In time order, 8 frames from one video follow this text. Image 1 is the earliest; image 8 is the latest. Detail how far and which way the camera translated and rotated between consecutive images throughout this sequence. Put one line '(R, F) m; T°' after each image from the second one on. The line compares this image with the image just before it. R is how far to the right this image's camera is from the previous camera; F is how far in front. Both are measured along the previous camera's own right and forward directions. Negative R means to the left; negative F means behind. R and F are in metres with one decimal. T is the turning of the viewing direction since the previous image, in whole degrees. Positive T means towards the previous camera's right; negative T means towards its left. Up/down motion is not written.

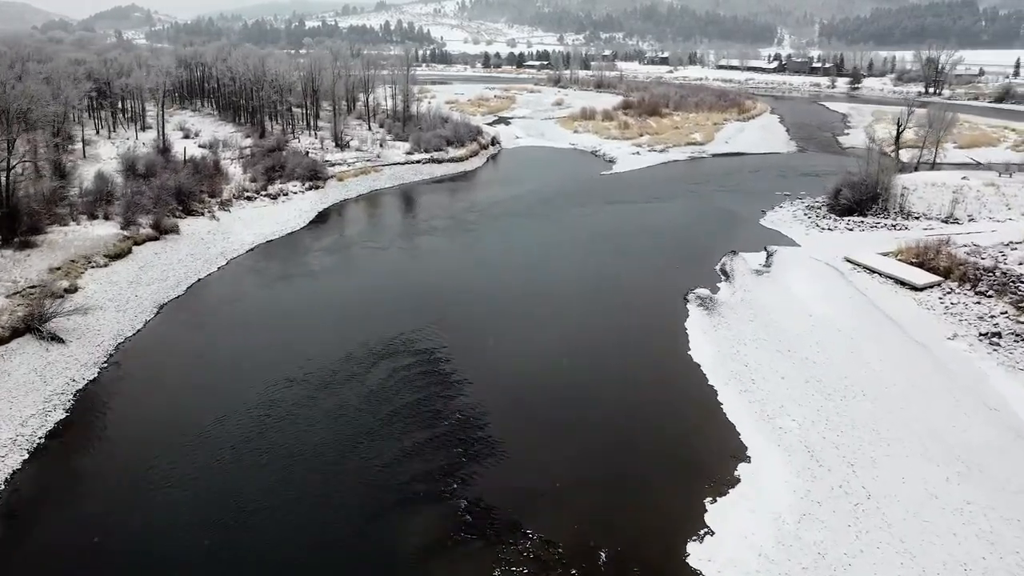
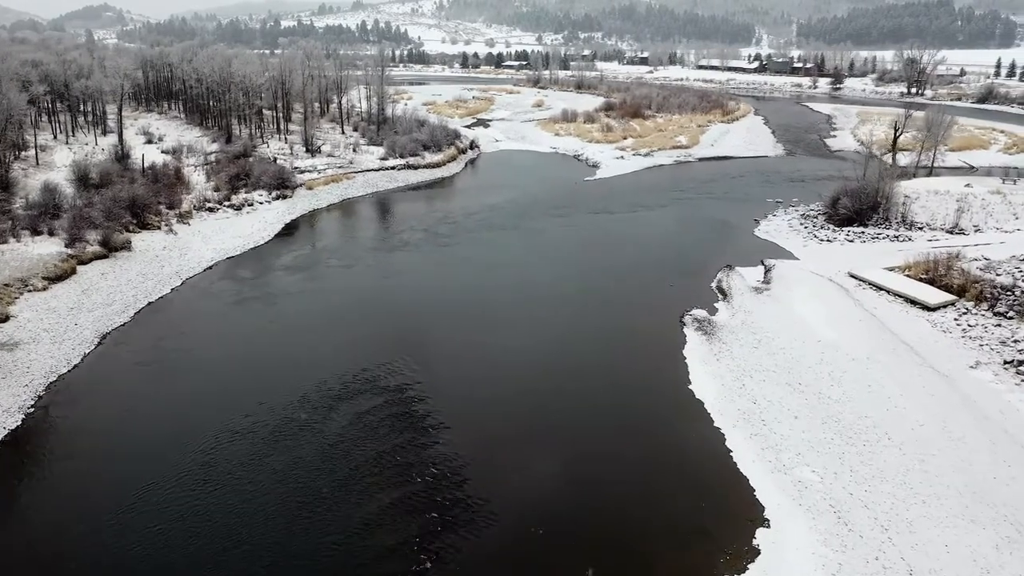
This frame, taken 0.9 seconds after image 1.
(0.0, +1.7) m; +1°
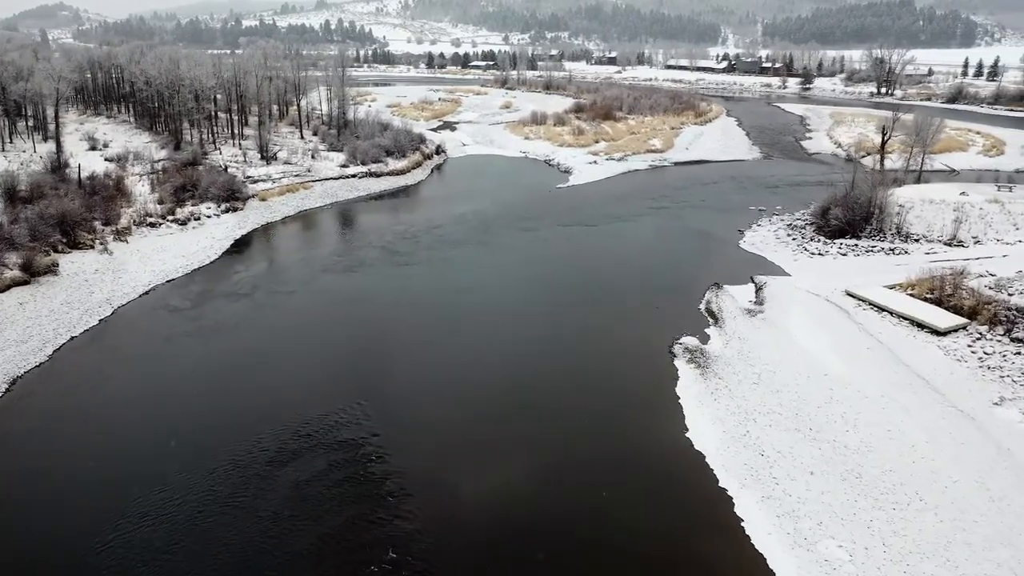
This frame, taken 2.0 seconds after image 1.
(0.0, +2.0) m; +2°
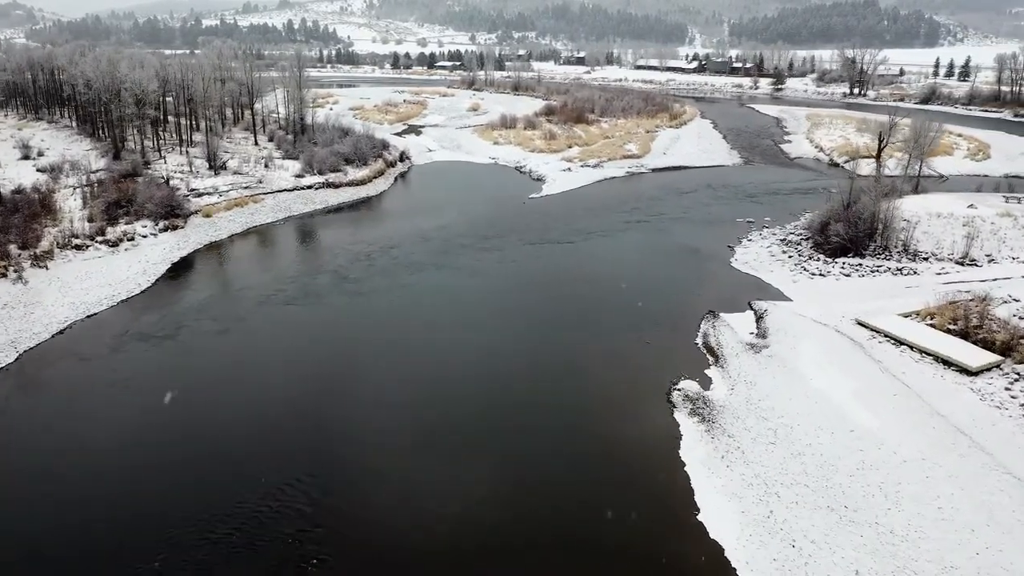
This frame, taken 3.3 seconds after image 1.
(0.0, +2.4) m; +2°
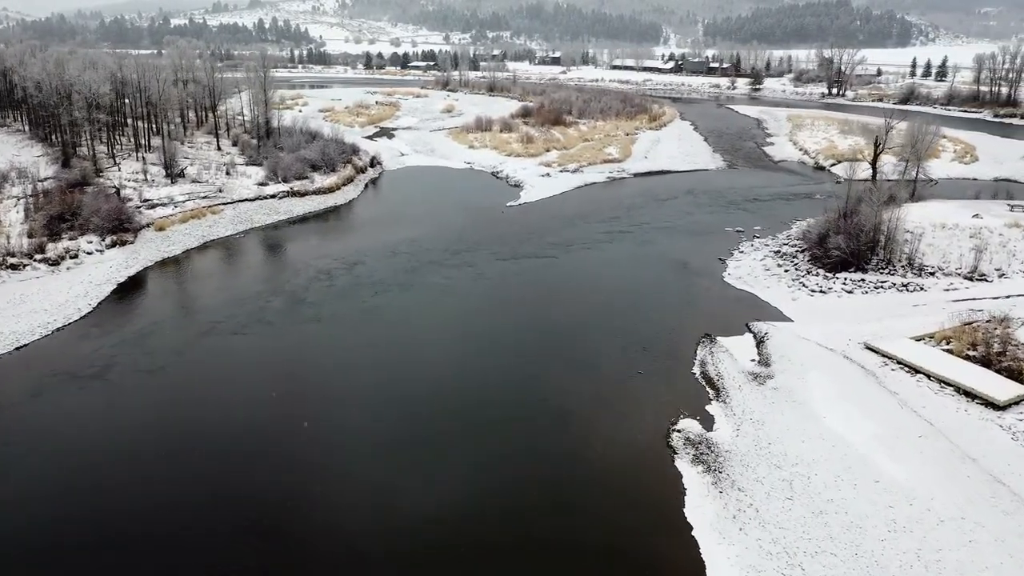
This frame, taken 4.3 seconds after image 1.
(0.0, +1.7) m; +2°
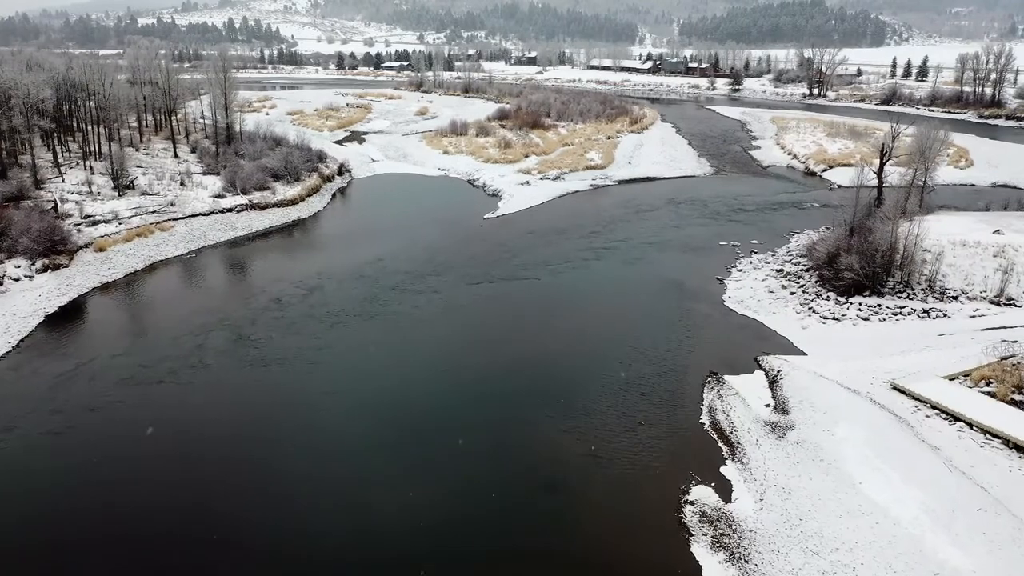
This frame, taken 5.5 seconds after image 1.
(0.0, +2.2) m; +2°
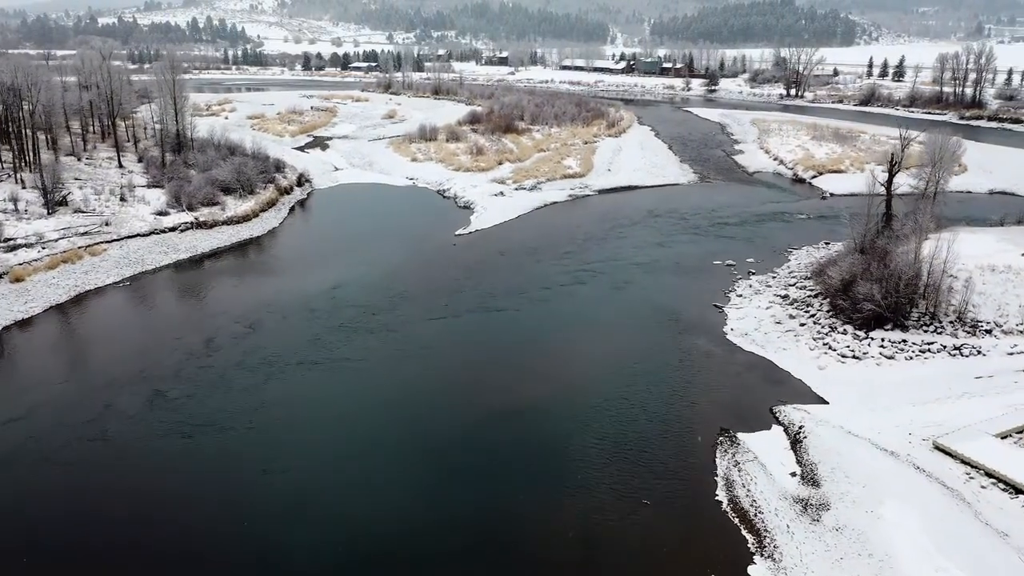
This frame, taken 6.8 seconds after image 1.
(0.0, +2.4) m; +2°
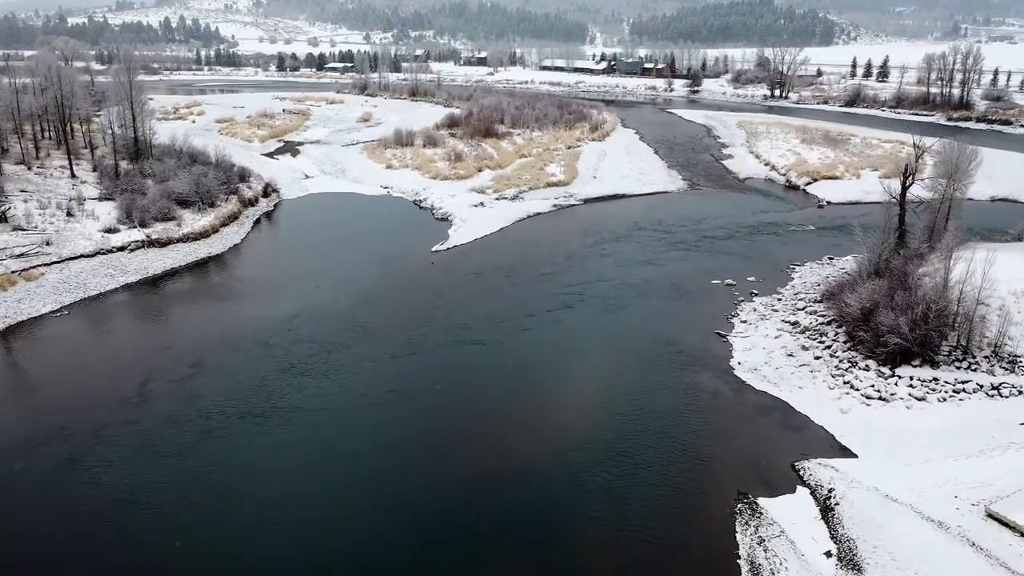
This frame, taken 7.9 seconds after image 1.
(0.0, +1.9) m; +1°
